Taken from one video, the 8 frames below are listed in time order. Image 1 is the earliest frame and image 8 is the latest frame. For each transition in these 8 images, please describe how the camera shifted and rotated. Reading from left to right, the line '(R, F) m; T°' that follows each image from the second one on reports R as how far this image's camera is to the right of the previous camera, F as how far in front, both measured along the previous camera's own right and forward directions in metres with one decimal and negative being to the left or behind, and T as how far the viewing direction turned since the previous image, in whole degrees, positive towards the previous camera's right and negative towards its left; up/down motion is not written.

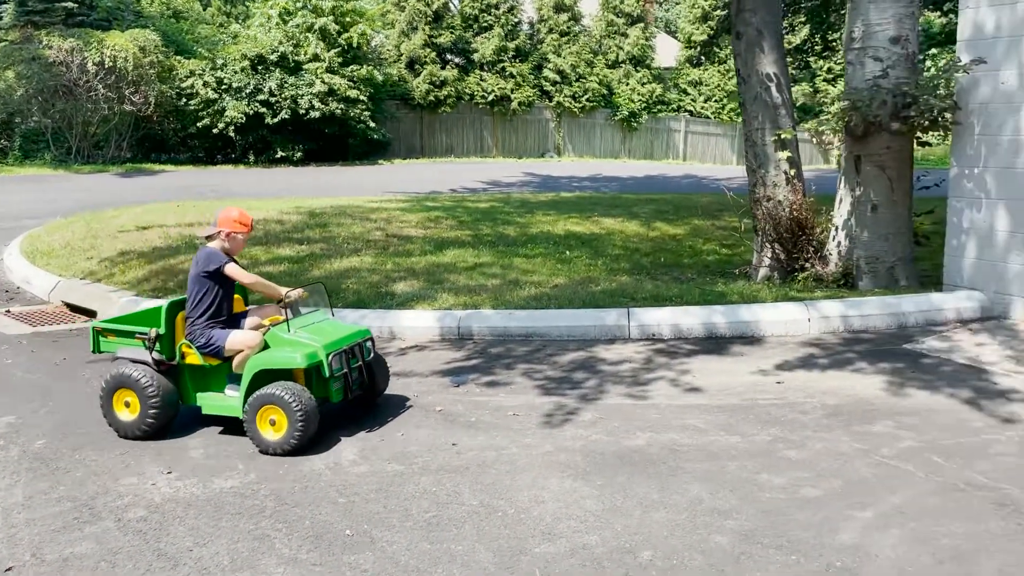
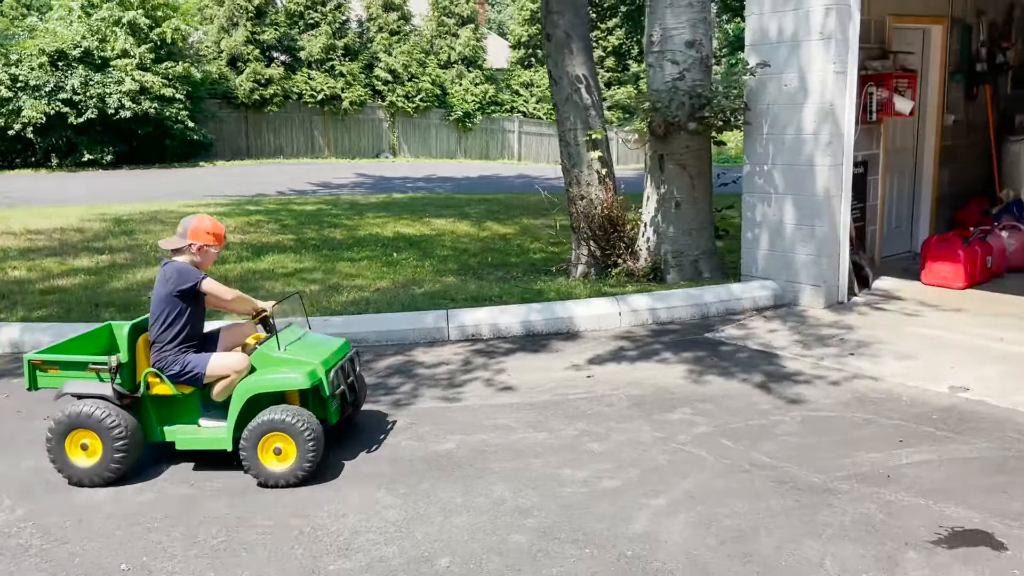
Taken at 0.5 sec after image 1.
(+0.2, 0.0) m; +10°
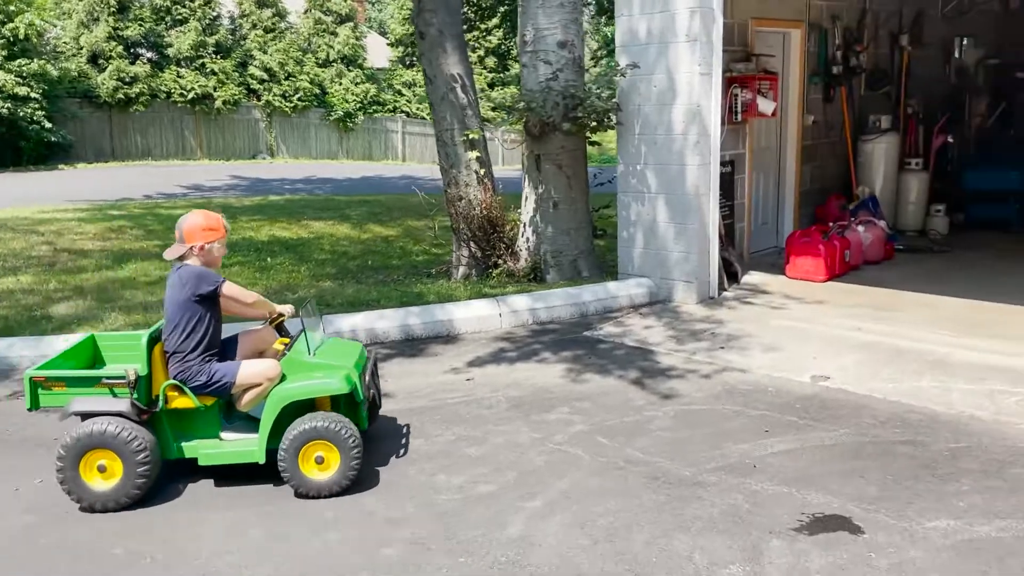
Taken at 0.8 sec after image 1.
(+0.1, +0.1) m; +7°
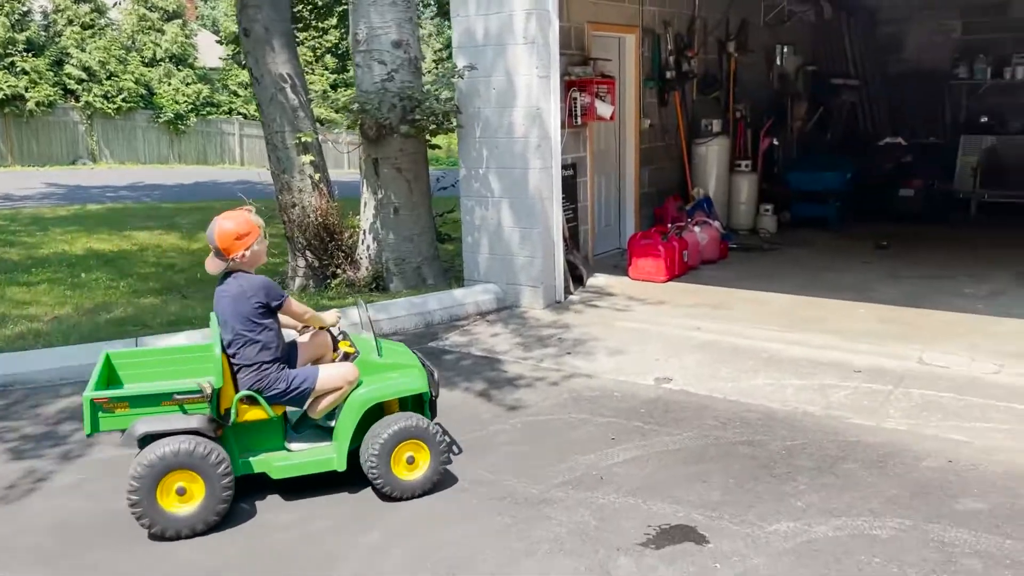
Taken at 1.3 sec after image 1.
(+0.1, +0.2) m; +10°
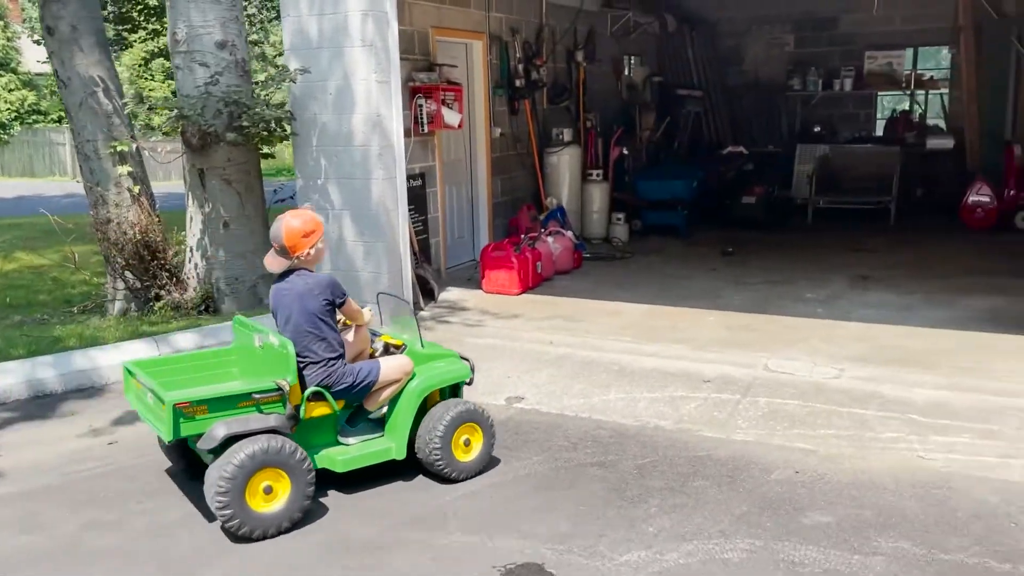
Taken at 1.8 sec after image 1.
(+0.1, +0.3) m; +9°
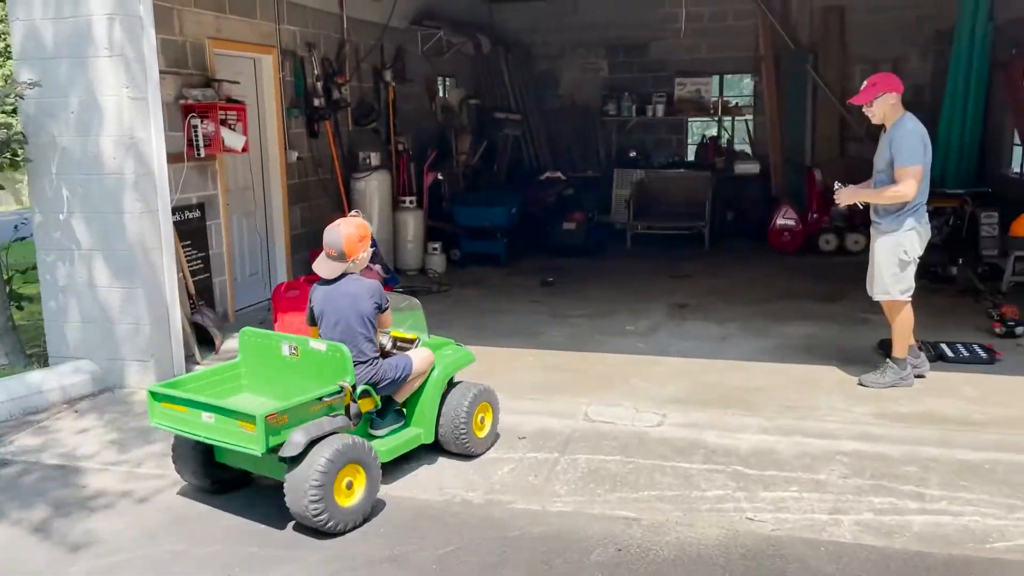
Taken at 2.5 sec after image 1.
(+0.2, +0.6) m; +11°
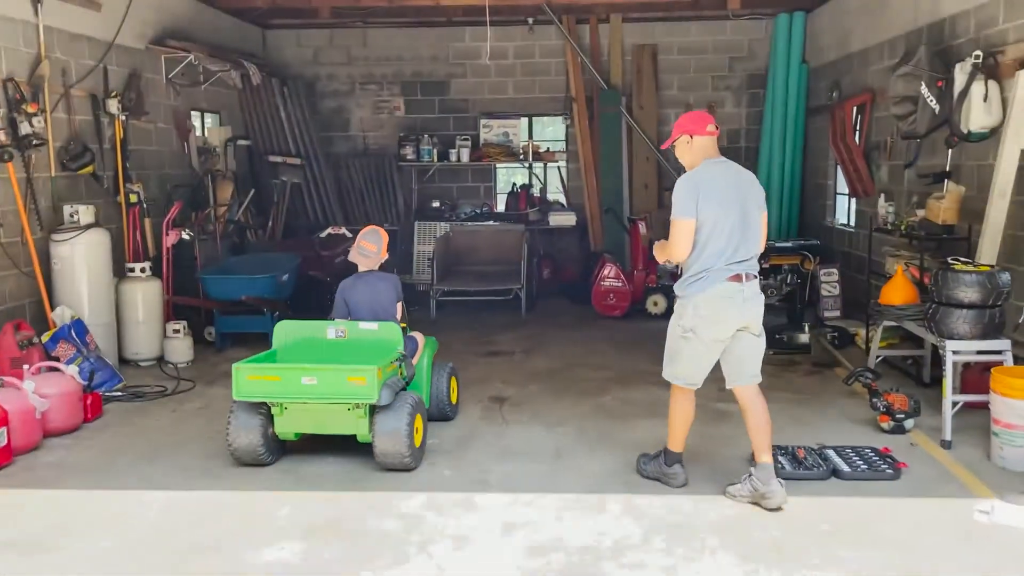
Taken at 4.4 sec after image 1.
(+0.3, +1.6) m; +13°
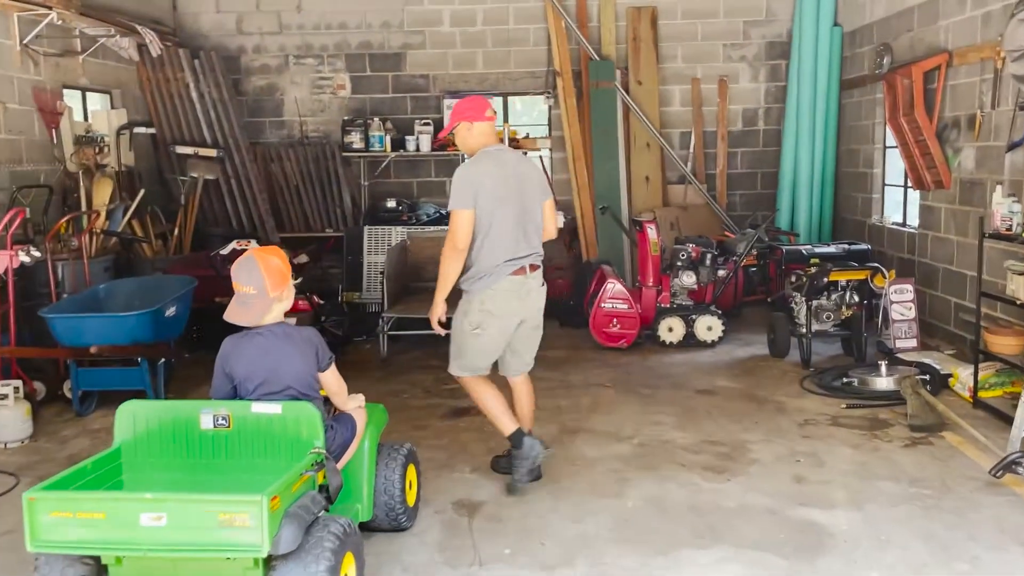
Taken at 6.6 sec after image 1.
(0.0, +1.8) m; +2°
